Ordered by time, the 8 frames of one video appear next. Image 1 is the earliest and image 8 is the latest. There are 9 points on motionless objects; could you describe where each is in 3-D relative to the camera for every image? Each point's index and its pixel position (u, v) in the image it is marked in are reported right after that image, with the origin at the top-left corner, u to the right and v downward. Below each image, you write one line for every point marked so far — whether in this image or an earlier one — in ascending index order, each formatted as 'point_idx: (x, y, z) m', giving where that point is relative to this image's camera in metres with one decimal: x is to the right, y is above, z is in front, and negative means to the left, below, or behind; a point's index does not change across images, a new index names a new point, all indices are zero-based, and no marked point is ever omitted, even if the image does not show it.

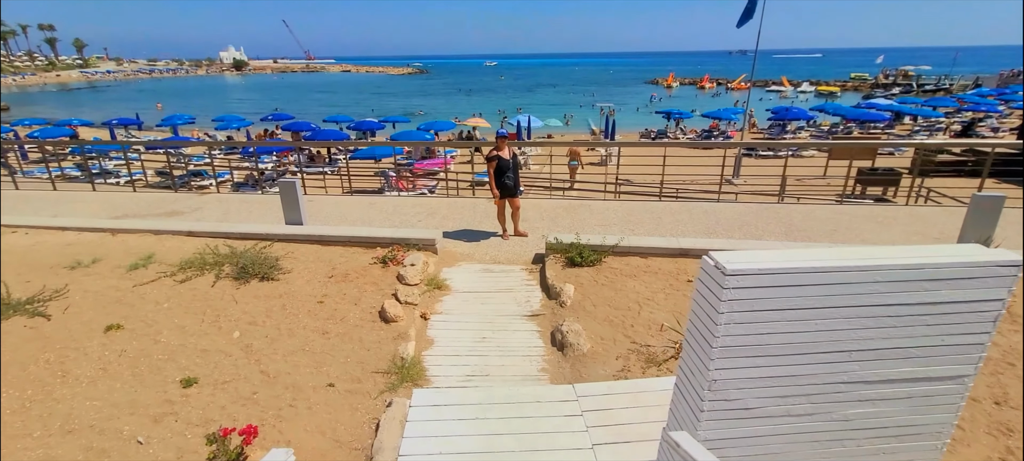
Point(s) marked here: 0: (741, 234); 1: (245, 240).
0: (+3.3, 0.0, +6.8) m
1: (-3.7, -0.1, +6.6) m
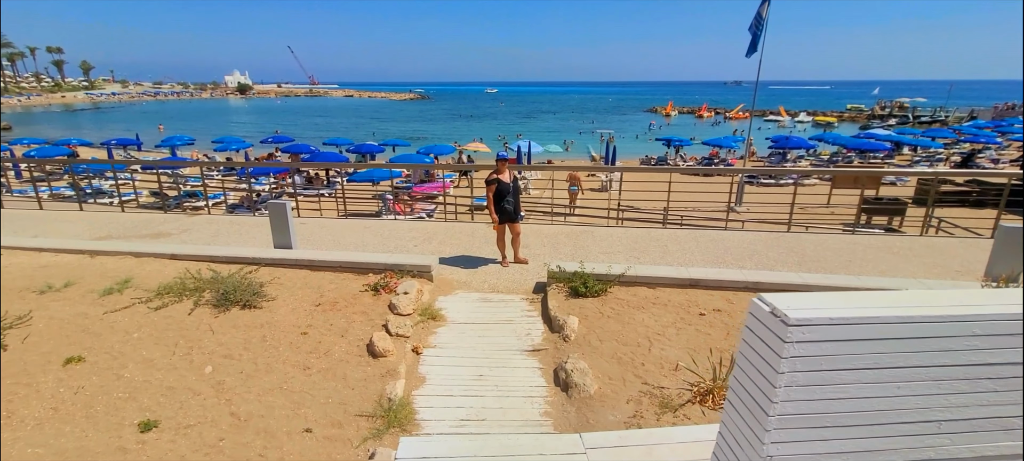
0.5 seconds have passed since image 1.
0: (+3.3, -0.5, +6.5) m
1: (-3.7, -0.4, +6.2) m
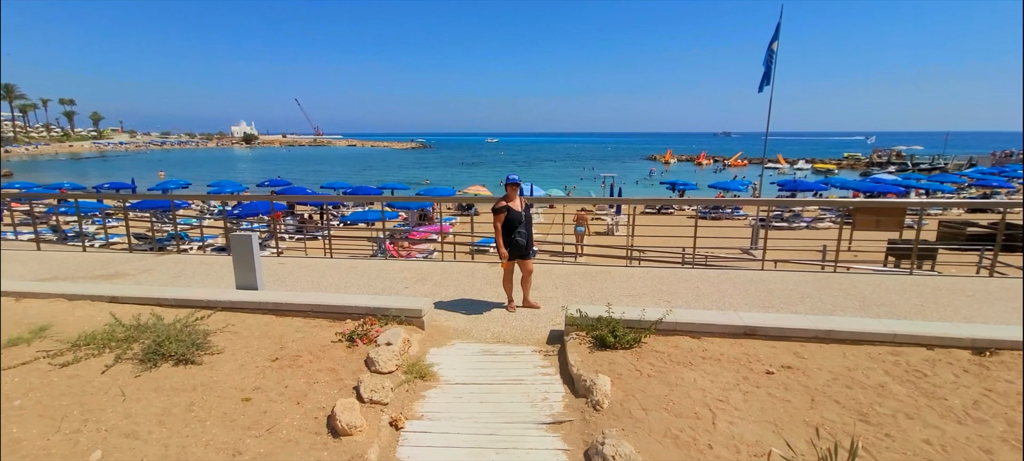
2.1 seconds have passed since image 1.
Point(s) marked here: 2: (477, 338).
0: (+3.4, -0.9, +5.5) m
1: (-3.6, -0.8, +5.2) m
2: (-0.4, -1.1, +4.9) m
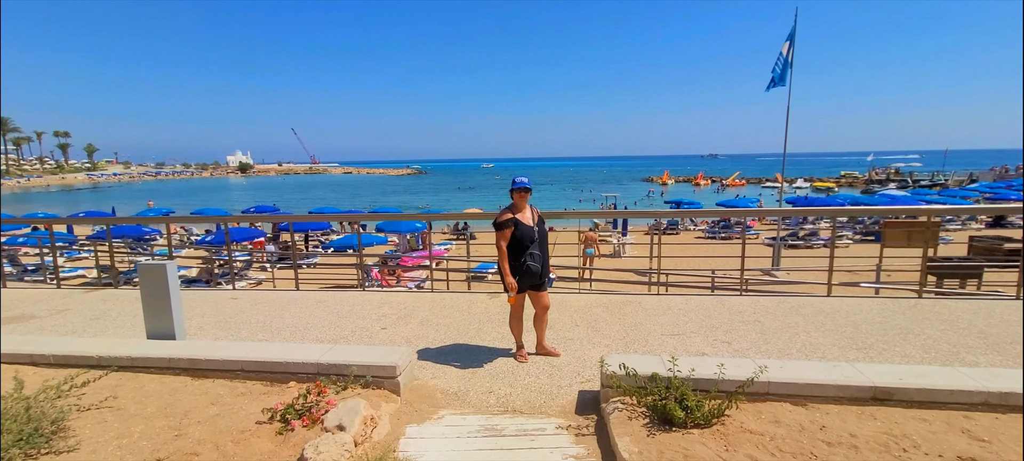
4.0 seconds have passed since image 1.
0: (+3.5, -1.0, +4.0) m
1: (-3.5, -1.1, +3.7) m
2: (-0.3, -1.2, +3.4) m
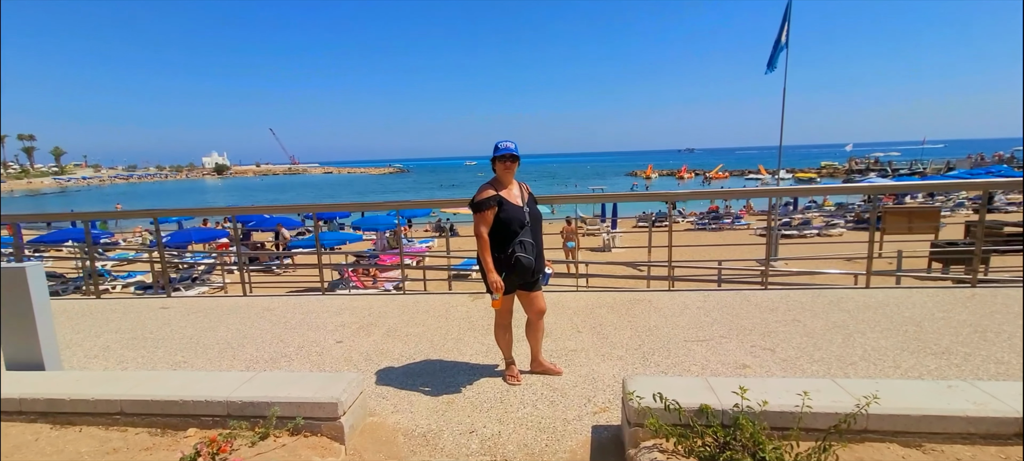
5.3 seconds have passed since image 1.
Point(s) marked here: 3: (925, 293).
0: (+3.4, -0.8, +3.2) m
1: (-3.6, -1.0, +2.6) m
2: (-0.3, -1.1, +2.4) m
3: (+4.2, -0.6, +4.8) m
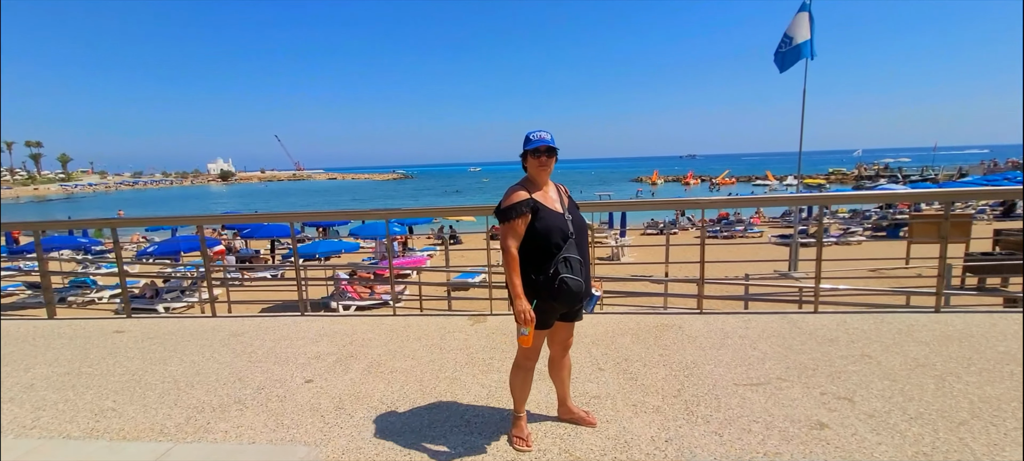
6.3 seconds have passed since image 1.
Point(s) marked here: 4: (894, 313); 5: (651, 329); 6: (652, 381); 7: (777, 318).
0: (+3.4, -0.9, +2.4) m
1: (-3.5, -1.1, +1.9) m
2: (-0.3, -1.2, +1.7) m
3: (+4.2, -0.8, +4.0) m
4: (+3.5, -0.8, +4.3) m
5: (+1.2, -0.8, +4.1) m
6: (+0.9, -1.0, +3.1) m
7: (+2.4, -0.8, +4.3) m
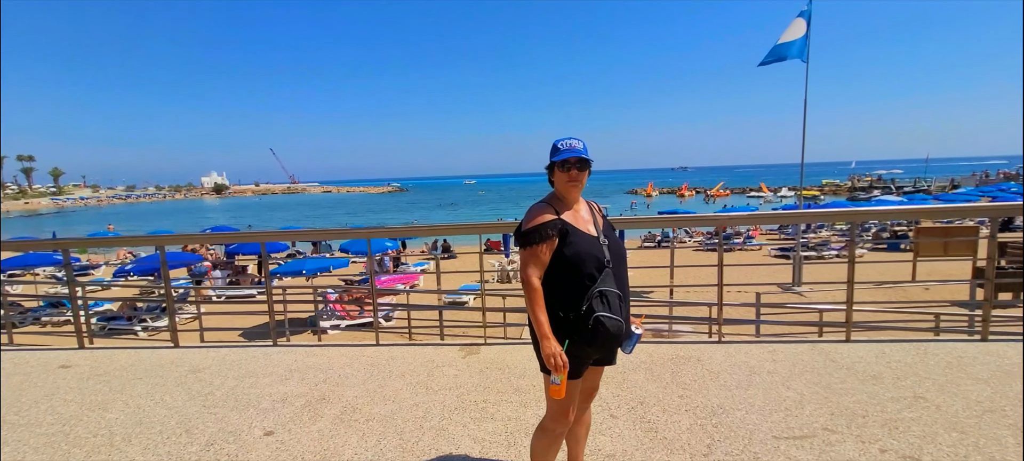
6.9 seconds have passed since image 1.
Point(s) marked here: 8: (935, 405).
0: (+3.4, -1.0, +2.0) m
1: (-3.5, -1.2, +1.4) m
2: (-0.3, -1.3, +1.2) m
3: (+4.2, -0.9, +3.6) m
4: (+3.5, -0.9, +3.9) m
5: (+1.2, -1.0, +3.6) m
6: (+0.9, -1.1, +2.6) m
7: (+2.3, -1.0, +3.8) m
8: (+2.5, -1.0, +2.8) m
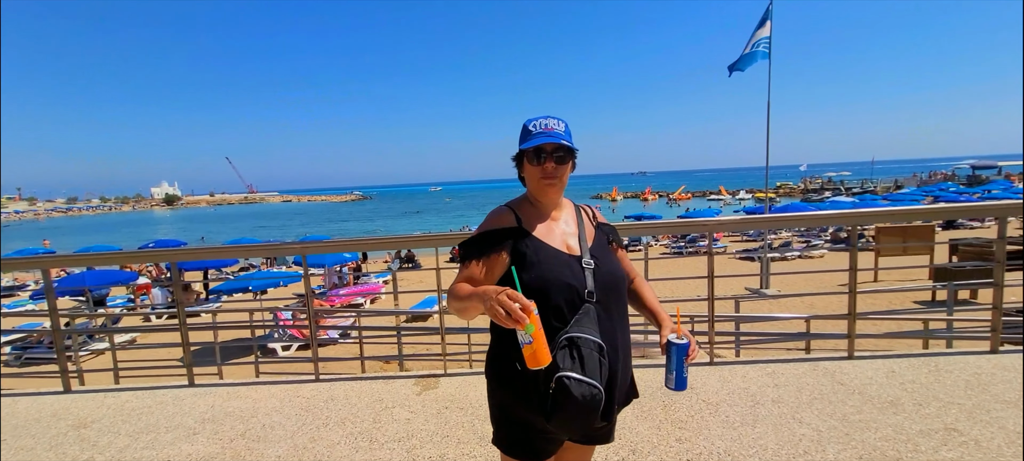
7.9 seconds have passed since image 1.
0: (+3.3, -1.0, +1.6) m
1: (-3.6, -1.4, +0.6) m
2: (-0.3, -1.4, +0.6) m
3: (+3.9, -0.9, +3.3) m
4: (+3.2, -0.9, +3.5) m
5: (+0.9, -1.1, +3.1) m
6: (+0.7, -1.1, +2.1) m
7: (+2.1, -1.0, +3.4) m
8: (+2.3, -1.0, +2.4) m
